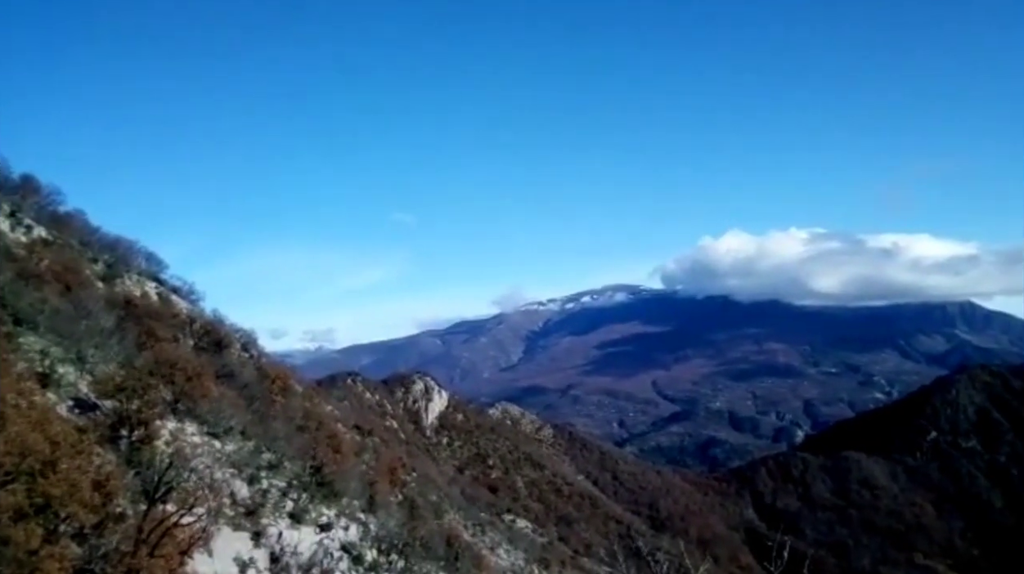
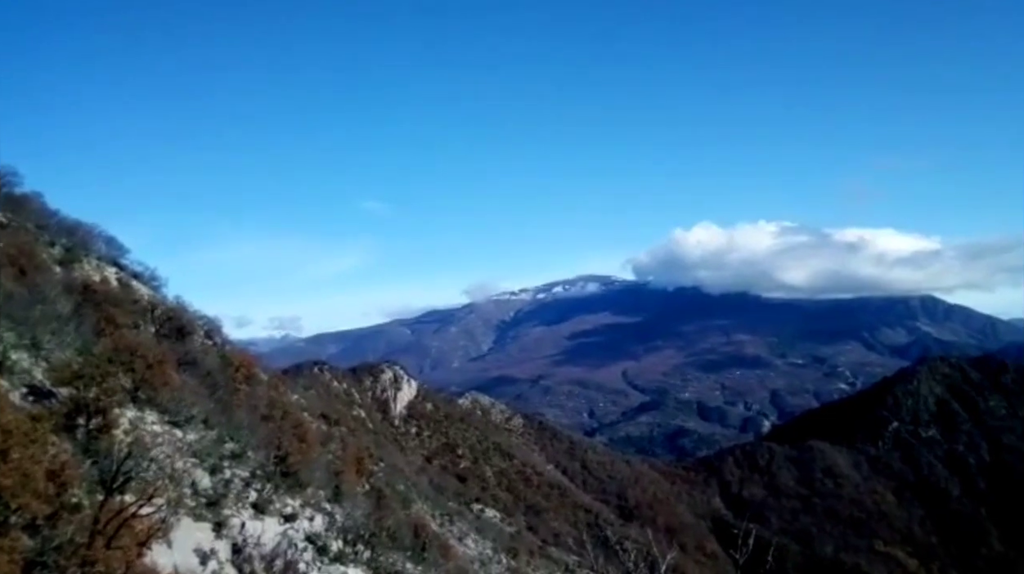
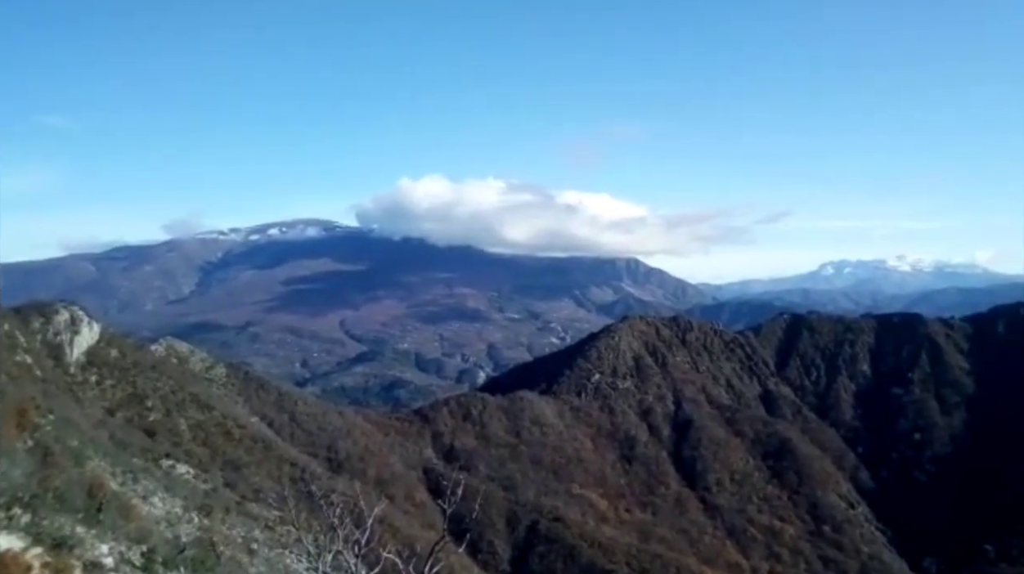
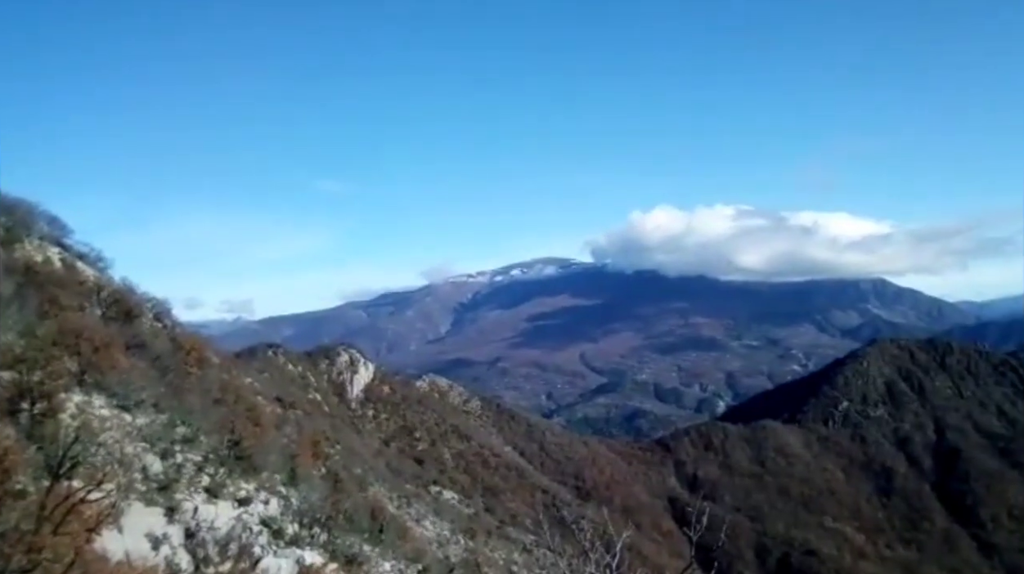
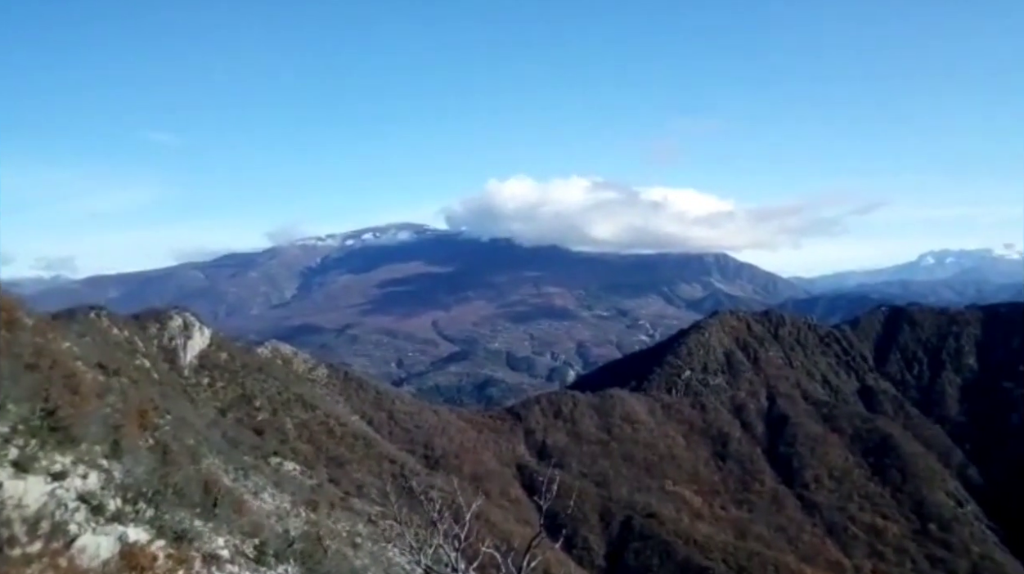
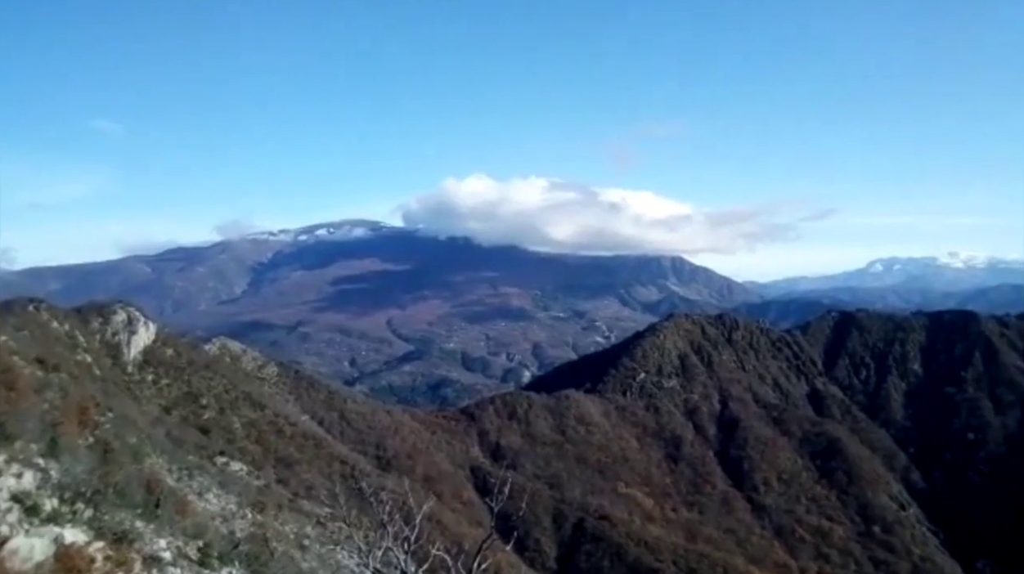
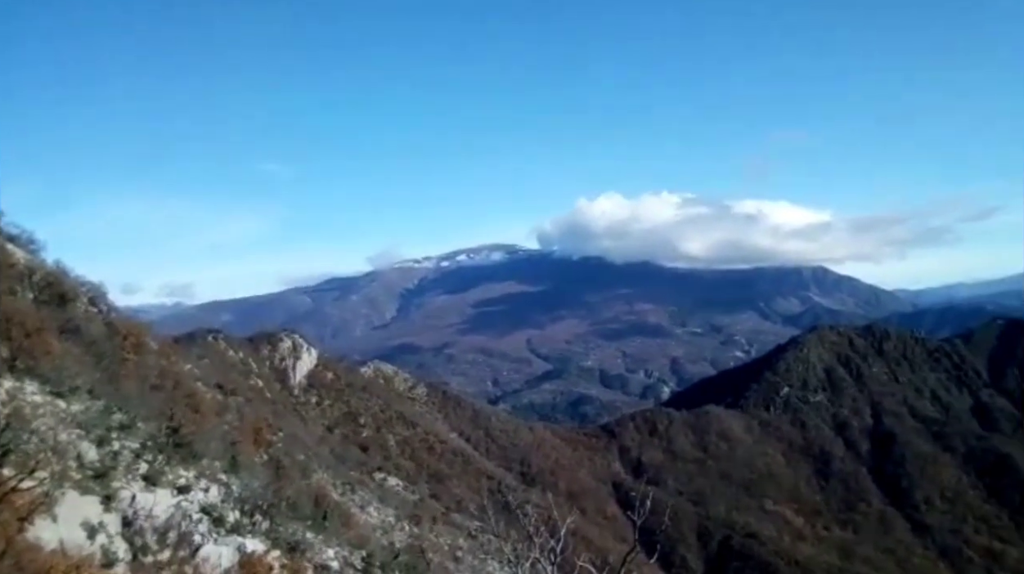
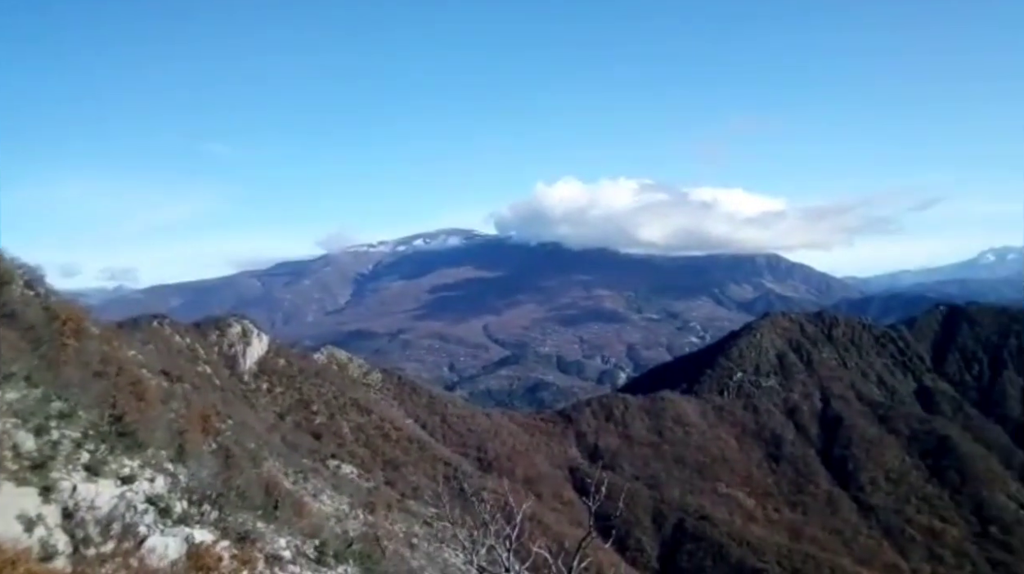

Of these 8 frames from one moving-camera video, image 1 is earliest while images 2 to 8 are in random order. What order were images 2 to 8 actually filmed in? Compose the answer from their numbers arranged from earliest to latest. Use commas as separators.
2, 4, 7, 8, 5, 6, 3
